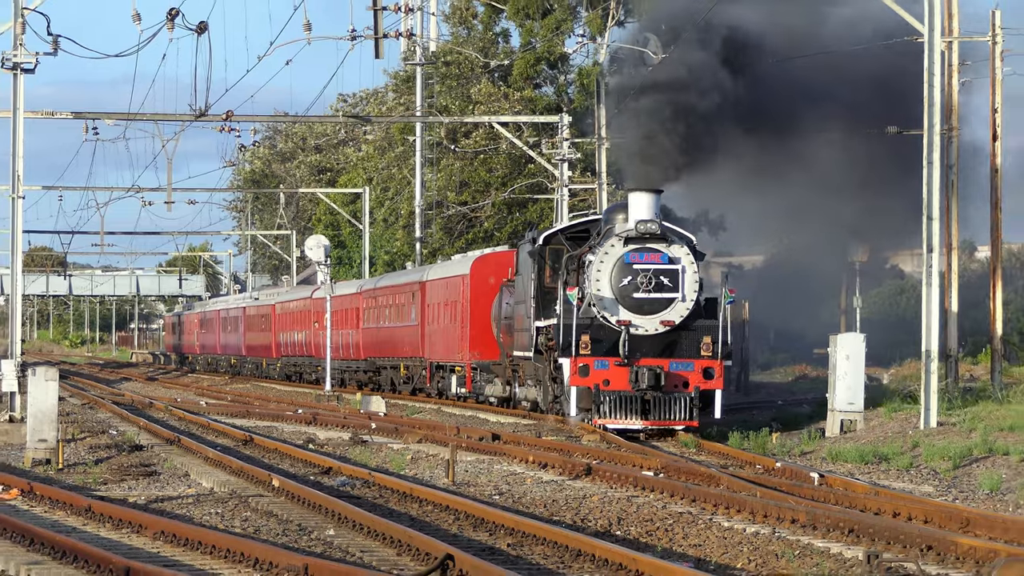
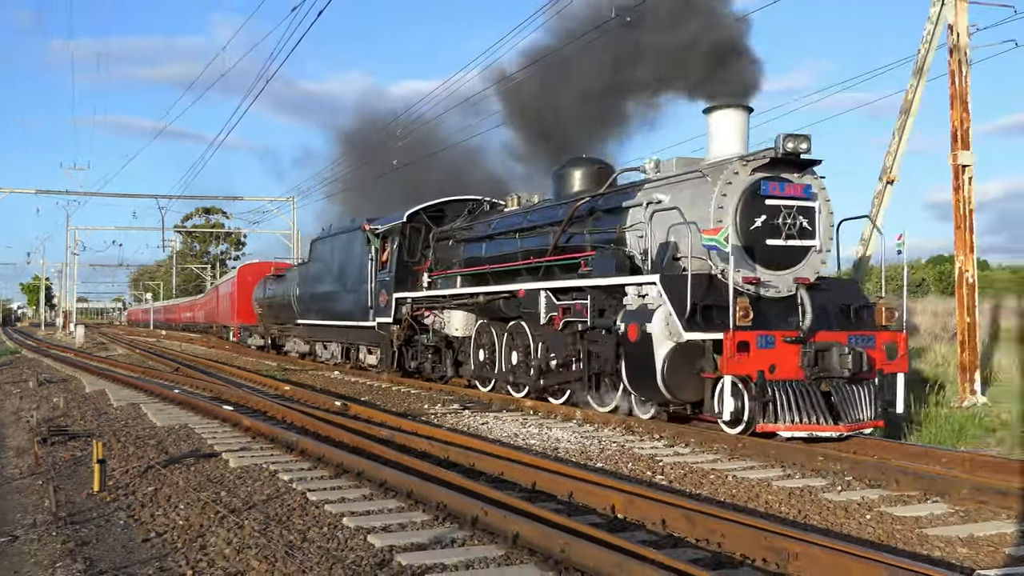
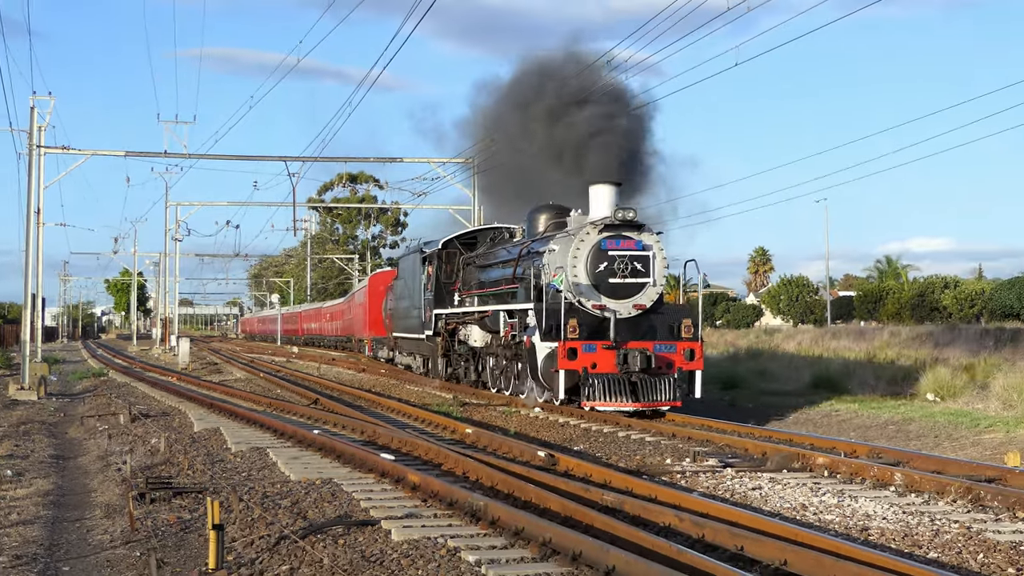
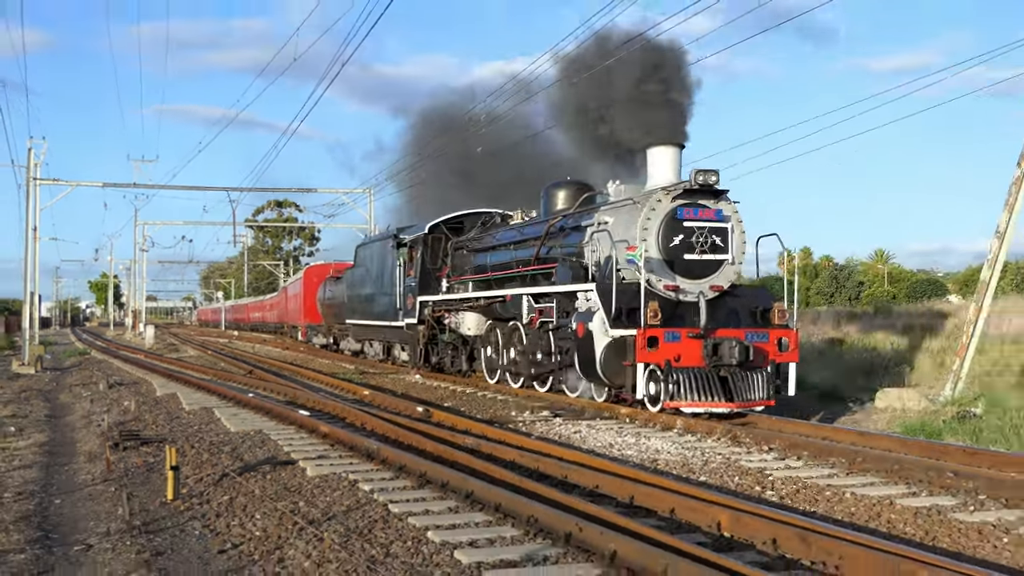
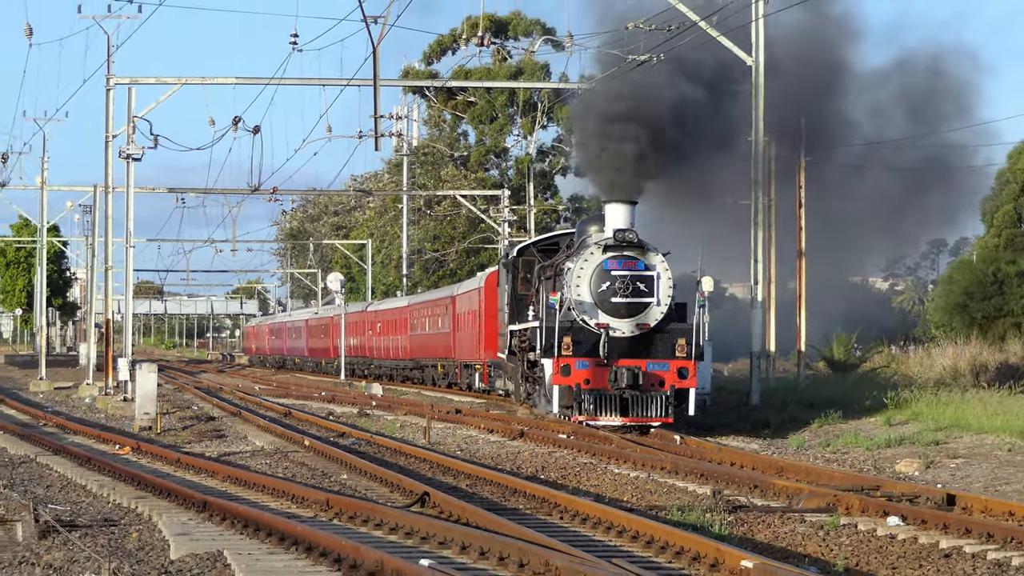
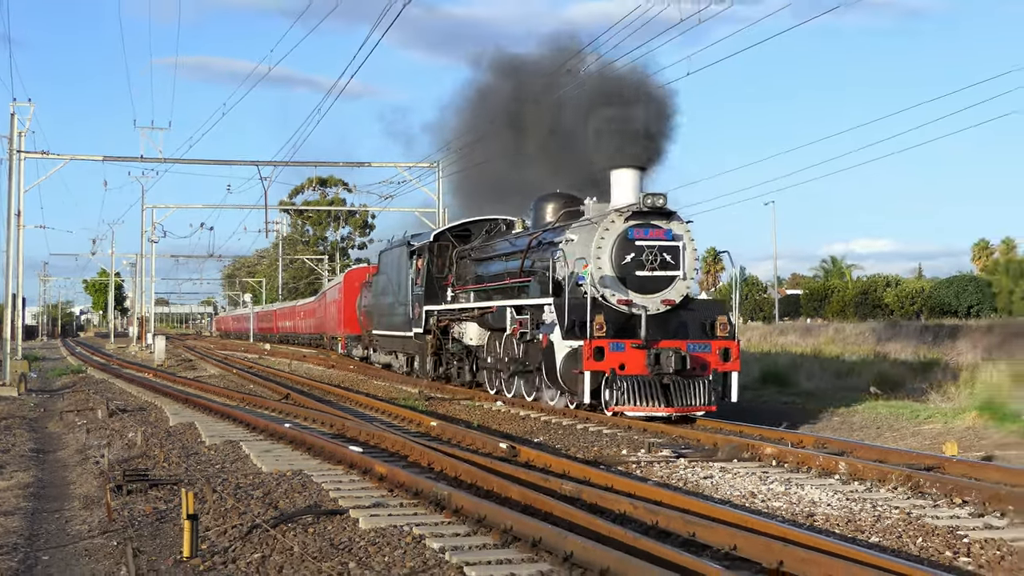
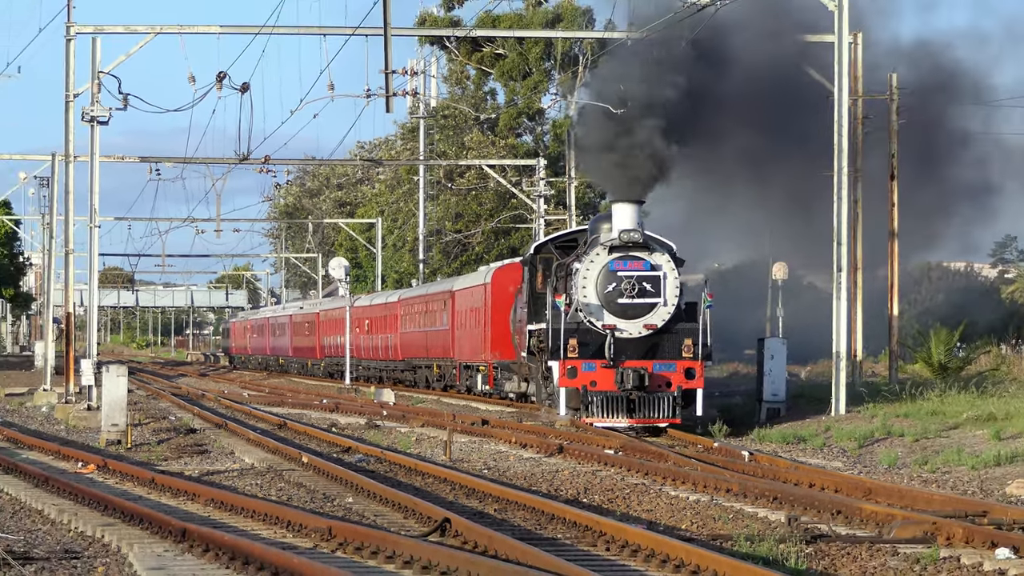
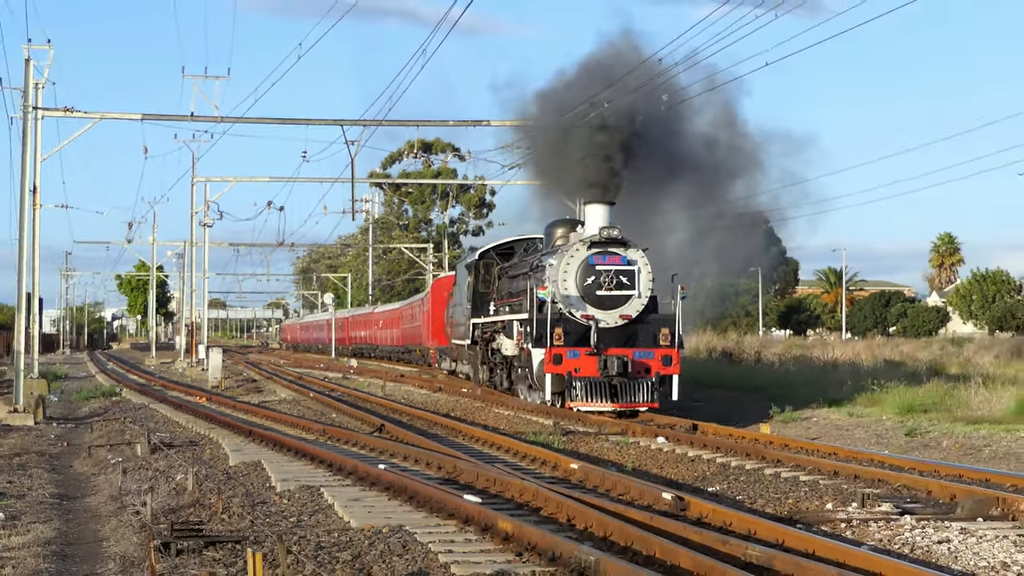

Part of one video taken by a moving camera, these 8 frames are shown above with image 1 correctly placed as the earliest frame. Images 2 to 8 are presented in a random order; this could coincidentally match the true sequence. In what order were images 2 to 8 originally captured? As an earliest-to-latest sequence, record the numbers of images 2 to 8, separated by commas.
7, 5, 8, 3, 6, 4, 2
